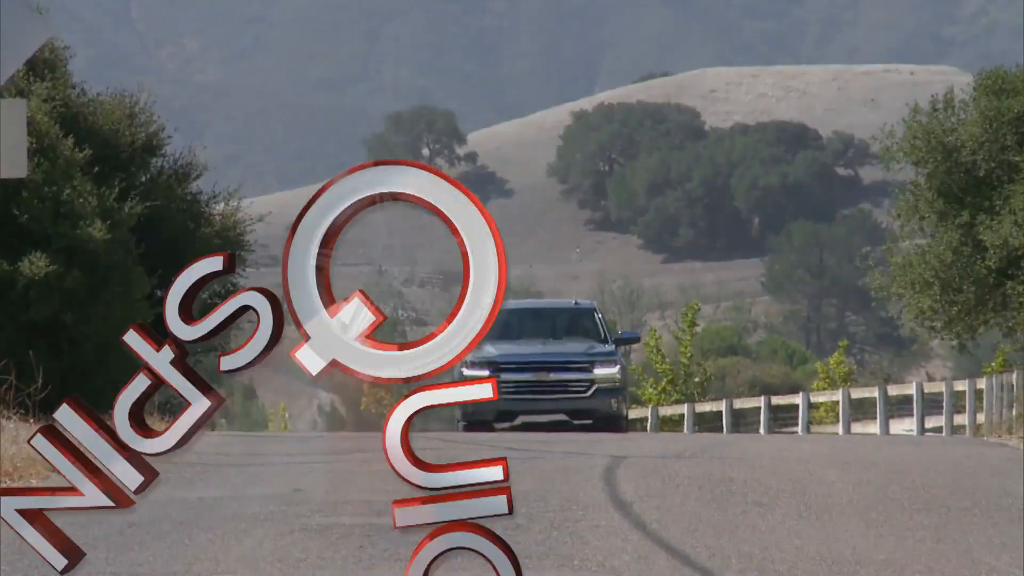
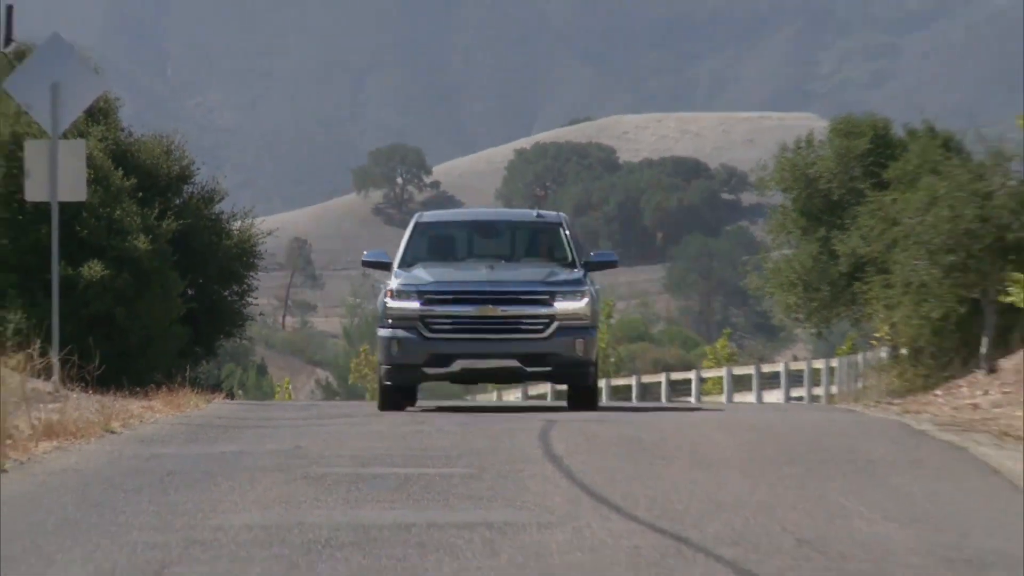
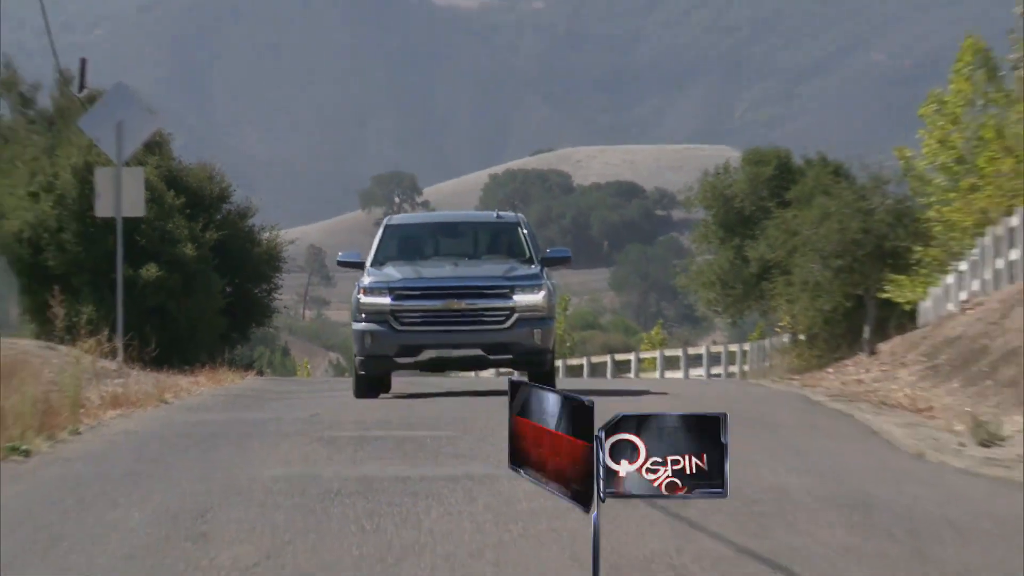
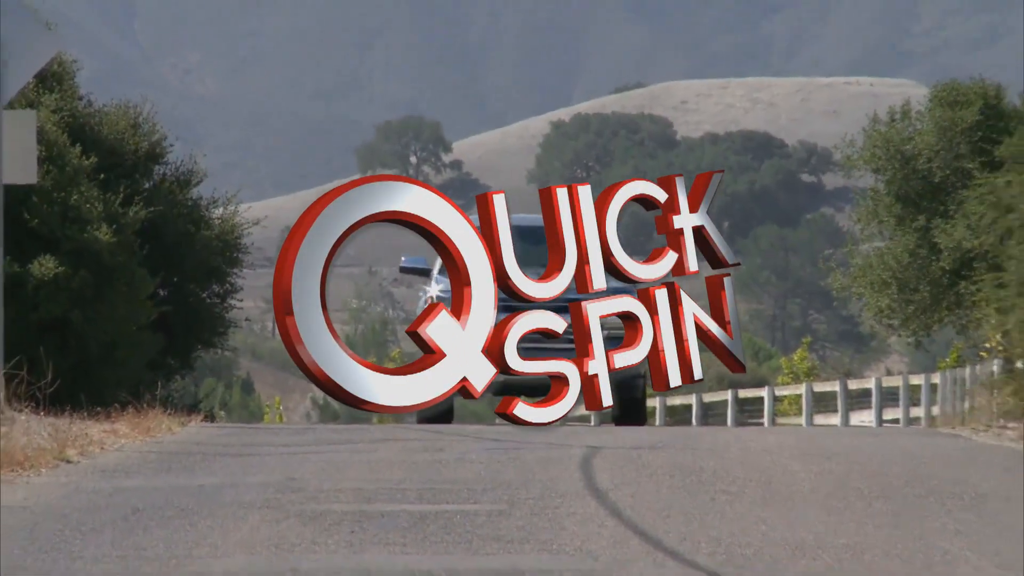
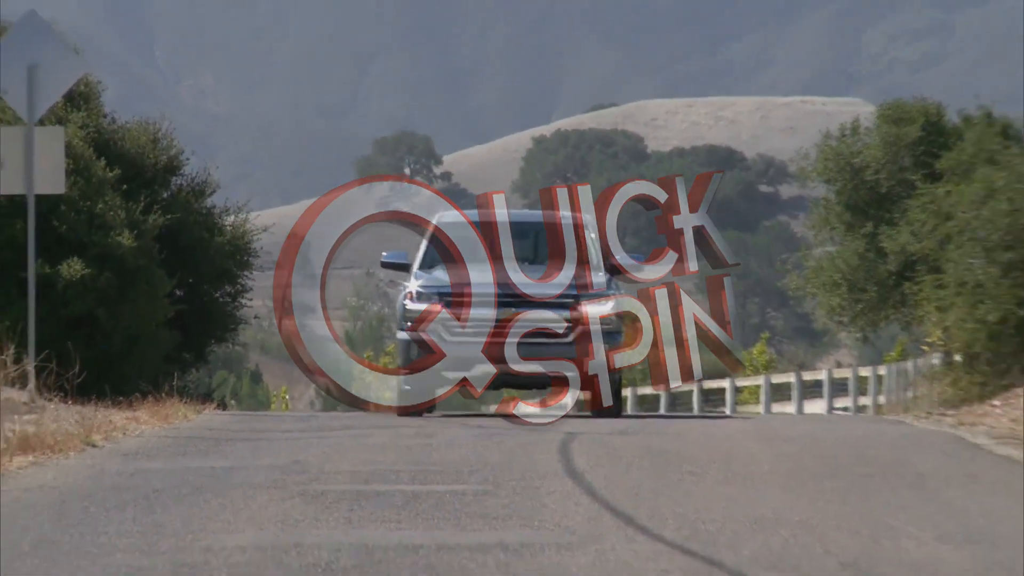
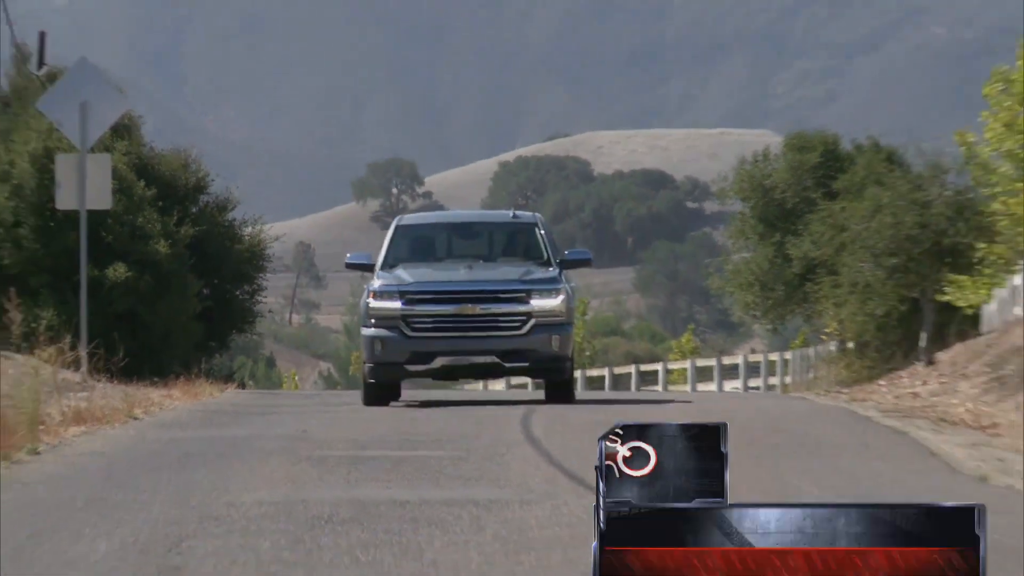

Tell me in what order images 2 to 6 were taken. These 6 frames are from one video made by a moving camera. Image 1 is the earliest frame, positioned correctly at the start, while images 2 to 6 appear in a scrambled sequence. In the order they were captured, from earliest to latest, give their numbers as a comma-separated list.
4, 5, 2, 6, 3
